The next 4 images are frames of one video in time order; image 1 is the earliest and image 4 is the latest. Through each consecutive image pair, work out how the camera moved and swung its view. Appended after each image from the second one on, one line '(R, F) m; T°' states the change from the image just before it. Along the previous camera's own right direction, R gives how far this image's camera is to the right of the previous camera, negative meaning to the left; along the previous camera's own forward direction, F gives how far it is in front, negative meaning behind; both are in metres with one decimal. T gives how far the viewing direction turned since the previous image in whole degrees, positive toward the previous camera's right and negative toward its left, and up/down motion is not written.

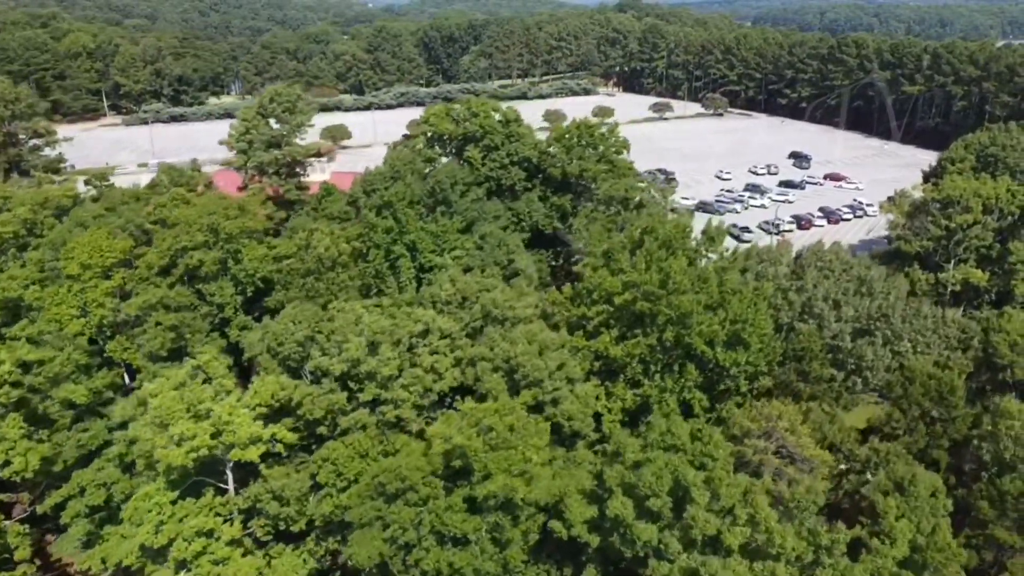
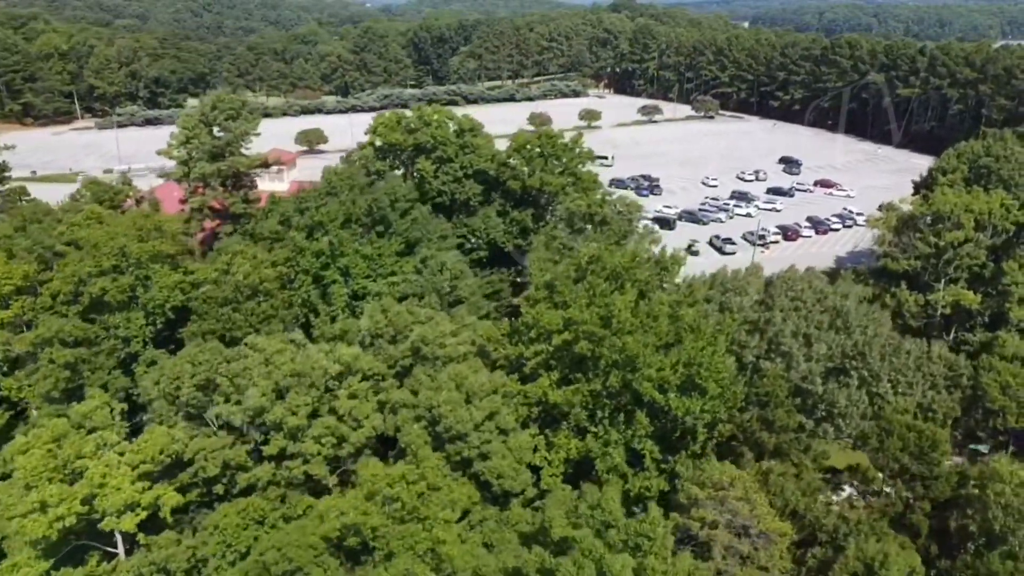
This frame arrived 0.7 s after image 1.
(+1.5, +2.5) m; 0°
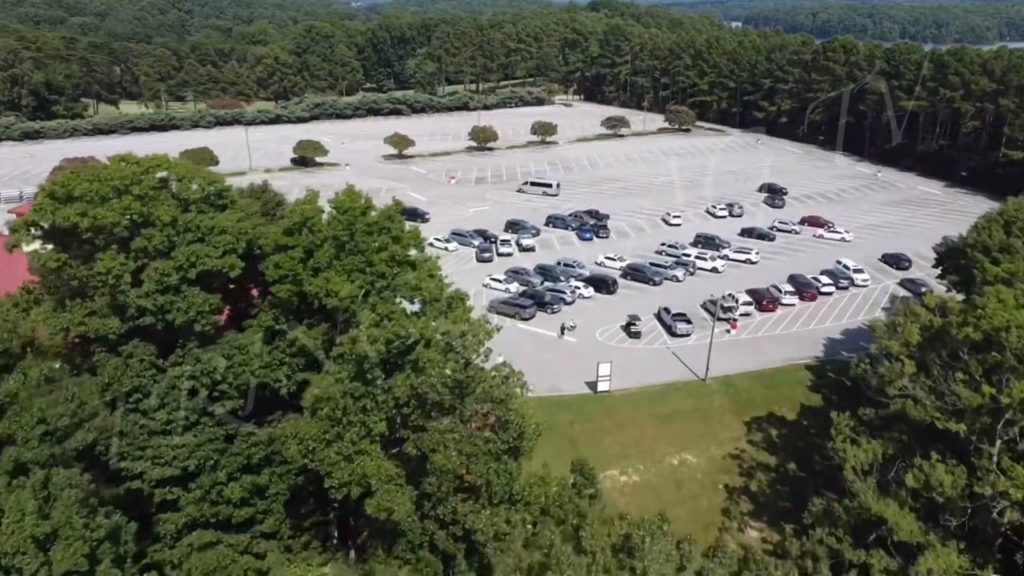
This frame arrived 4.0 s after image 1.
(+4.5, +12.8) m; 0°
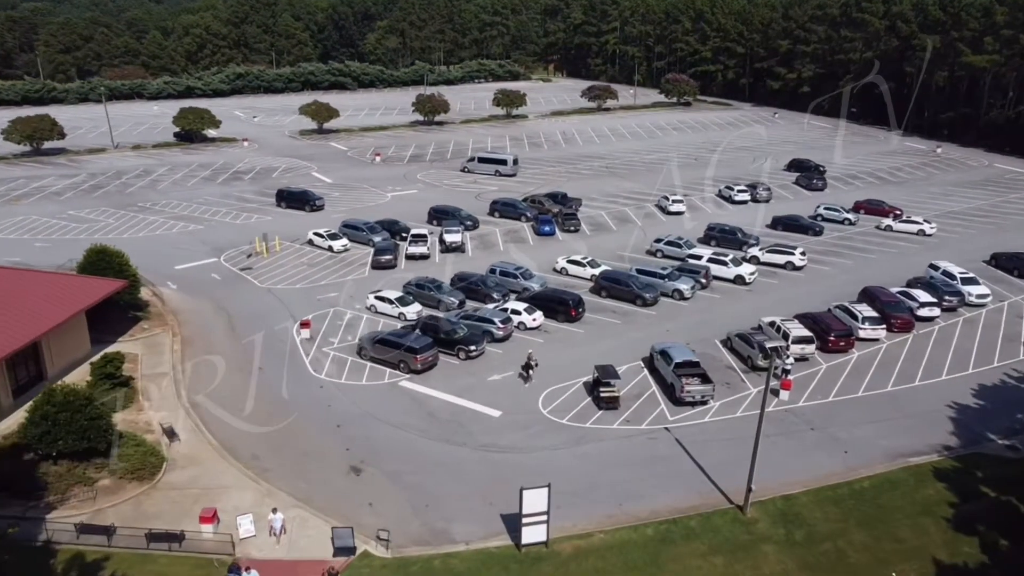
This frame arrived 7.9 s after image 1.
(+2.6, +16.1) m; 0°
